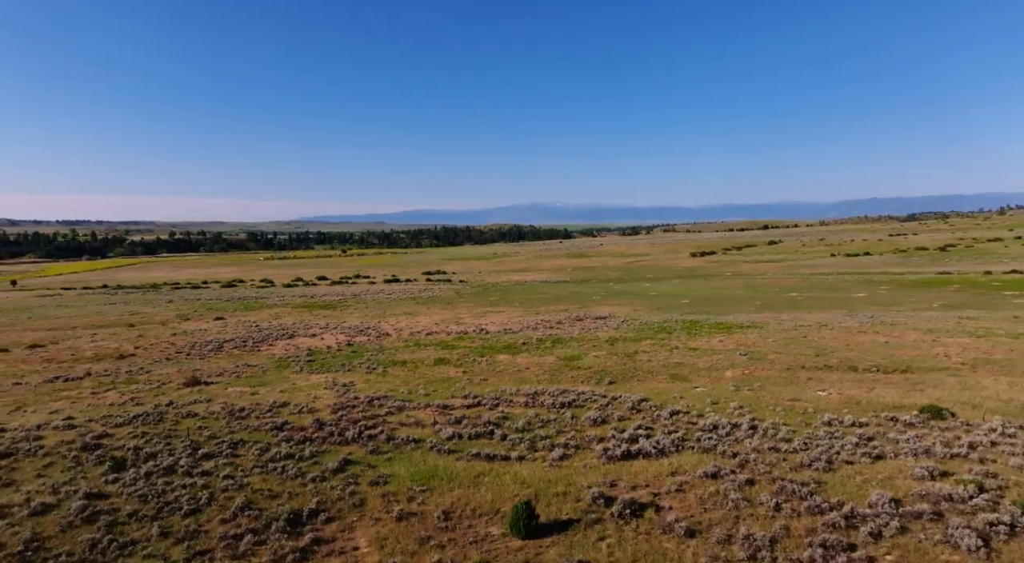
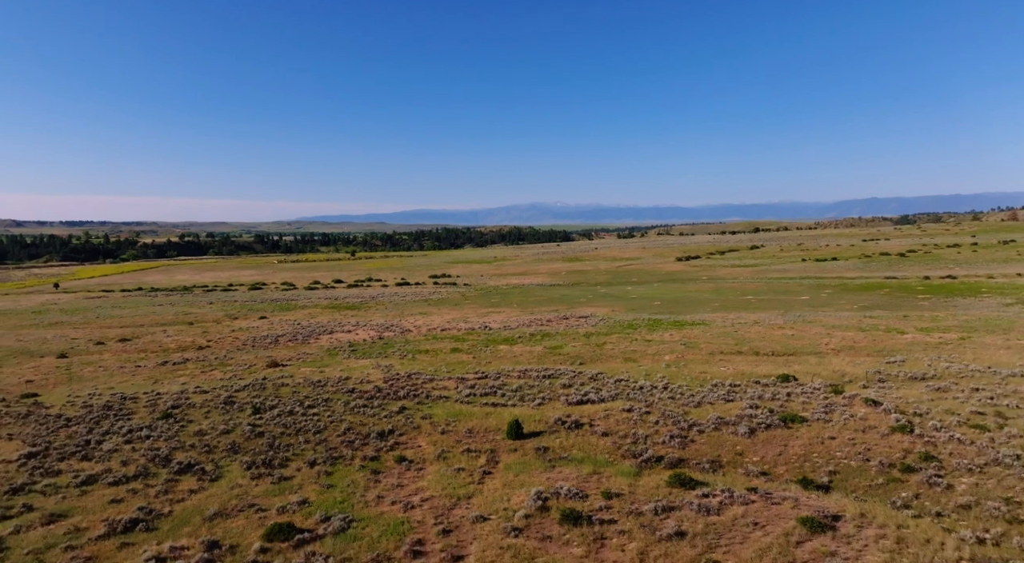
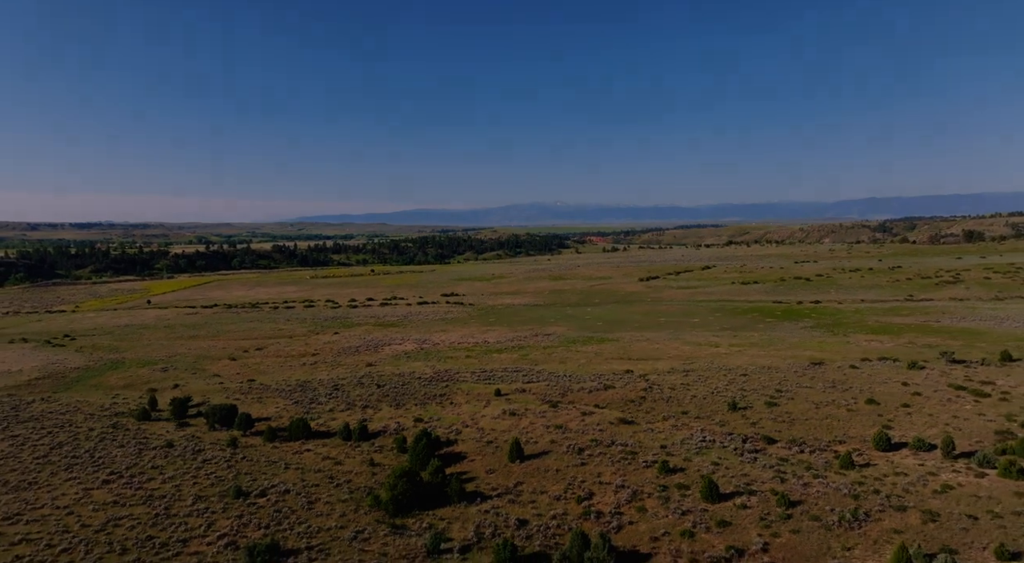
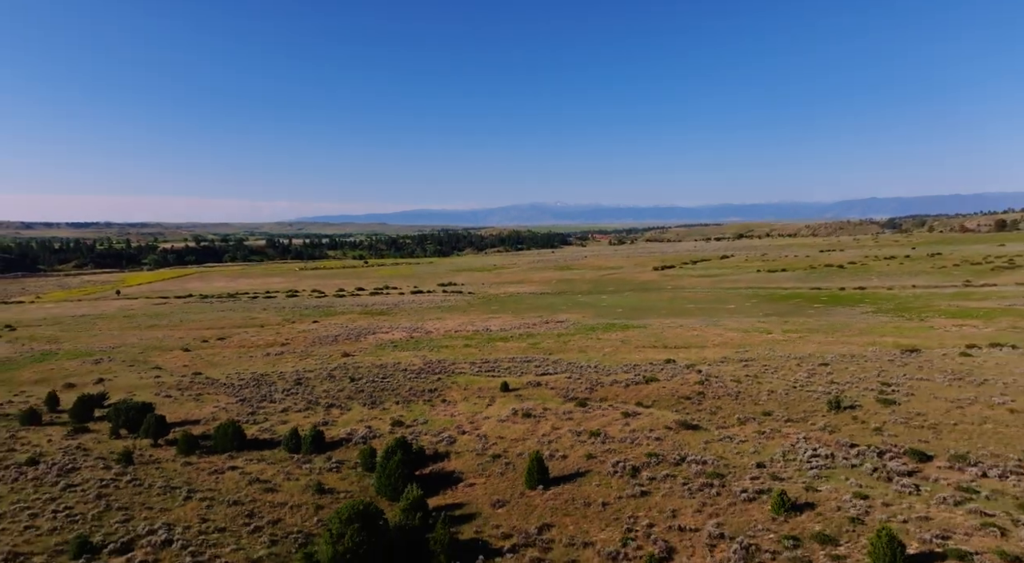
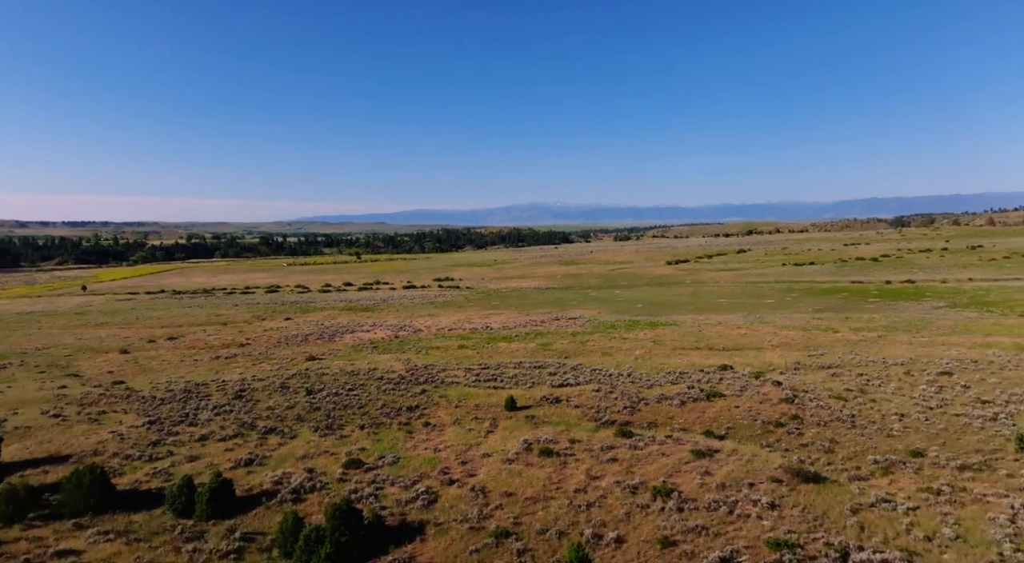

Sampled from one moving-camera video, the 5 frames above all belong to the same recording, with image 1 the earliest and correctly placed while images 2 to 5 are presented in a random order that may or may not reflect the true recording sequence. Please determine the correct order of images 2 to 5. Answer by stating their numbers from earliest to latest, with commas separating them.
2, 5, 4, 3
